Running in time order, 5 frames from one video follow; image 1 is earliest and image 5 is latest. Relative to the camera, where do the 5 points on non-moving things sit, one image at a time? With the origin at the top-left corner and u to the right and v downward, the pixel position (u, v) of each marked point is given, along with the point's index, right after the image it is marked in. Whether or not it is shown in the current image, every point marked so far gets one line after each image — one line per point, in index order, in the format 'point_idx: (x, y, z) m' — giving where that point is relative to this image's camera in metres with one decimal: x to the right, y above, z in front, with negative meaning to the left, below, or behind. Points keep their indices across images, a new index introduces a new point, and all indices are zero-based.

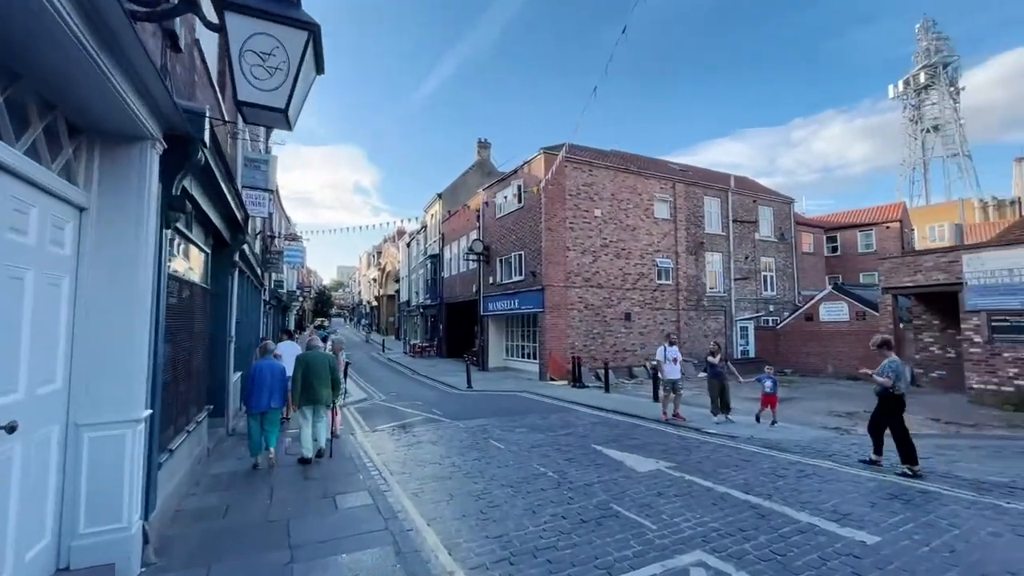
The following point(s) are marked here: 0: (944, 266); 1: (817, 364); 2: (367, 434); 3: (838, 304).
0: (+13.9, +0.7, +14.1) m
1: (+13.7, -3.4, +19.7) m
2: (-3.0, -3.0, +9.1) m
3: (+14.2, -0.7, +19.1) m
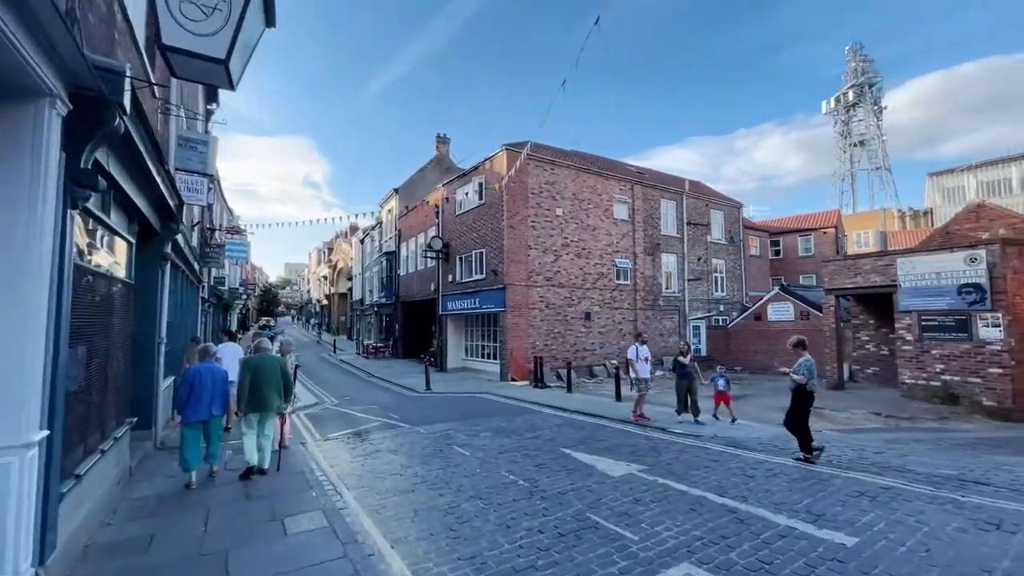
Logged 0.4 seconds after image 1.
0: (+12.7, +0.7, +15.1) m
1: (+11.9, -3.5, +20.6) m
2: (-3.7, -3.0, +8.4) m
3: (+12.5, -0.7, +20.1) m
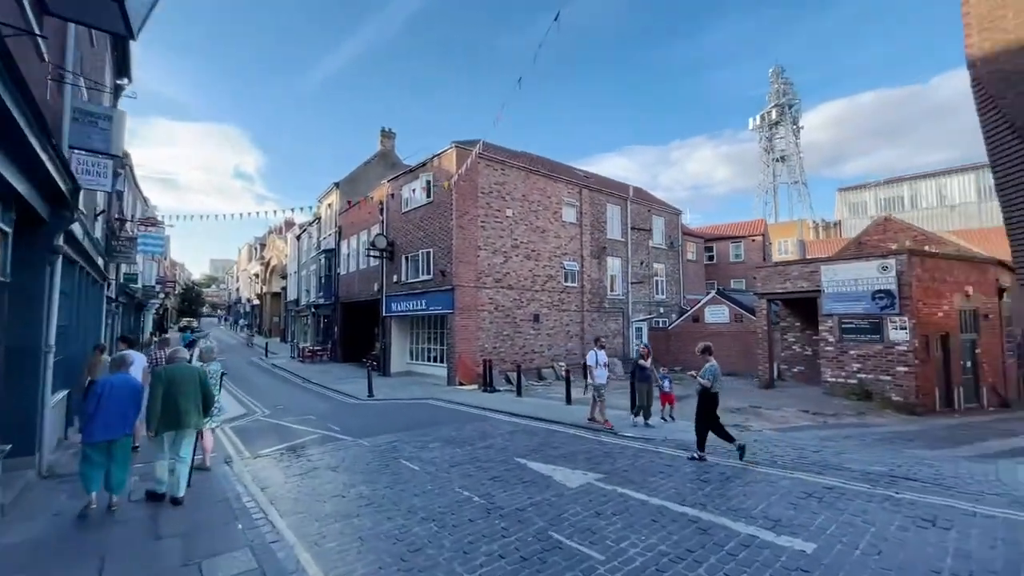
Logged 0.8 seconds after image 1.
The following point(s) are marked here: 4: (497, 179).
0: (+10.9, +0.5, +16.2) m
1: (+9.4, -3.7, +21.6) m
2: (-4.6, -3.0, +7.6) m
3: (+10.0, -0.9, +21.2) m
4: (-0.7, +4.9, +19.6) m
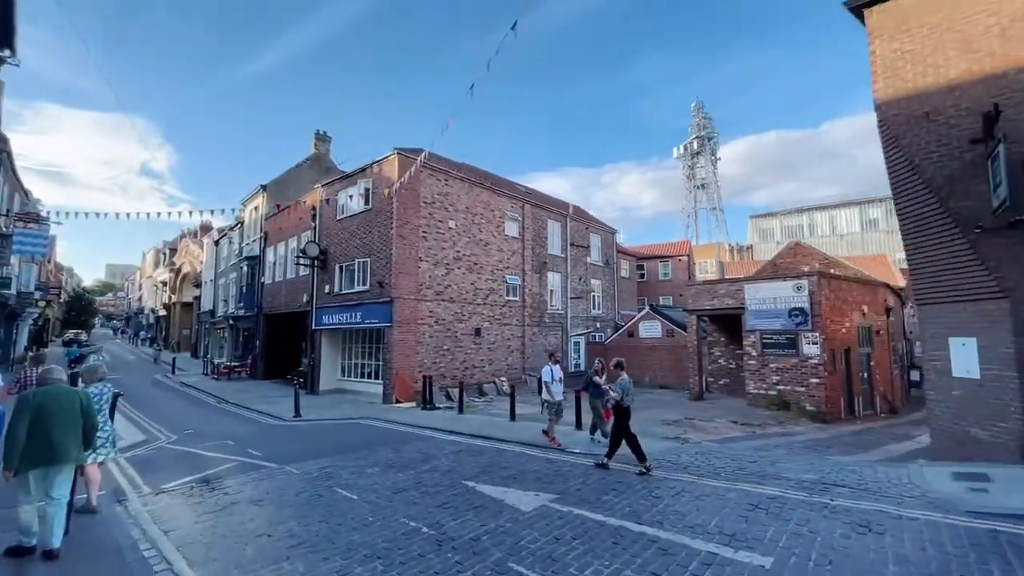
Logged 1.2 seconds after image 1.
0: (+8.7, -0.2, +17.4) m
1: (+6.3, -4.5, +22.3) m
2: (-5.4, -3.1, +6.5) m
3: (+7.1, -1.7, +22.1) m
4: (-3.2, +4.3, +19.2) m
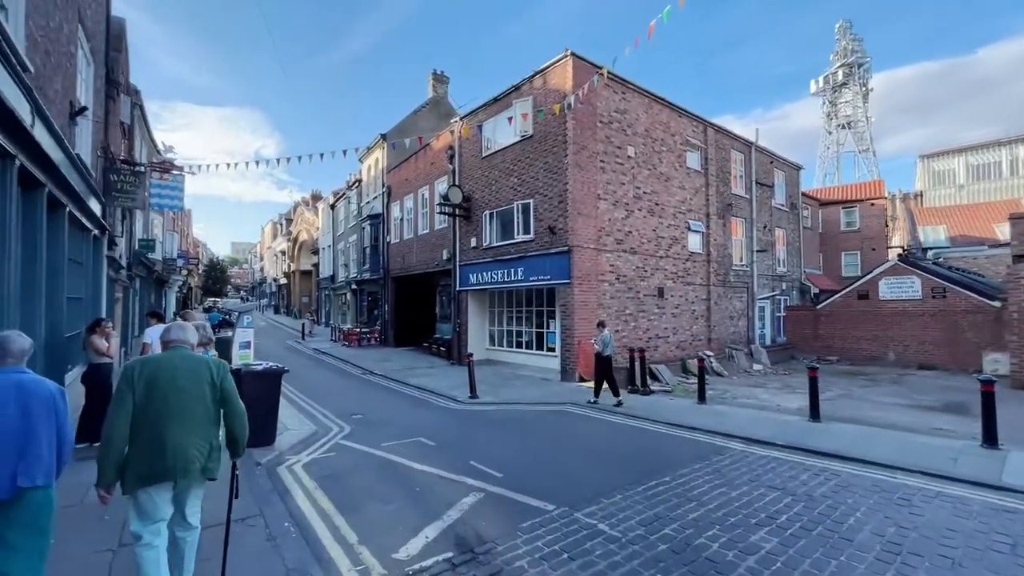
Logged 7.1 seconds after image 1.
0: (+14.9, +1.6, +11.0) m
1: (+13.6, -2.4, +16.6) m
2: (-0.8, -2.2, +3.0) m
3: (+14.3, +0.3, +16.1) m
4: (+3.5, +6.1, +14.7) m
